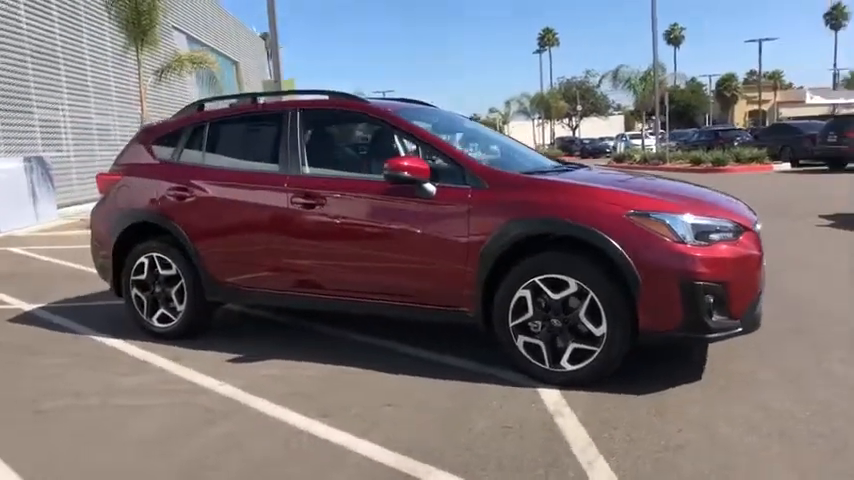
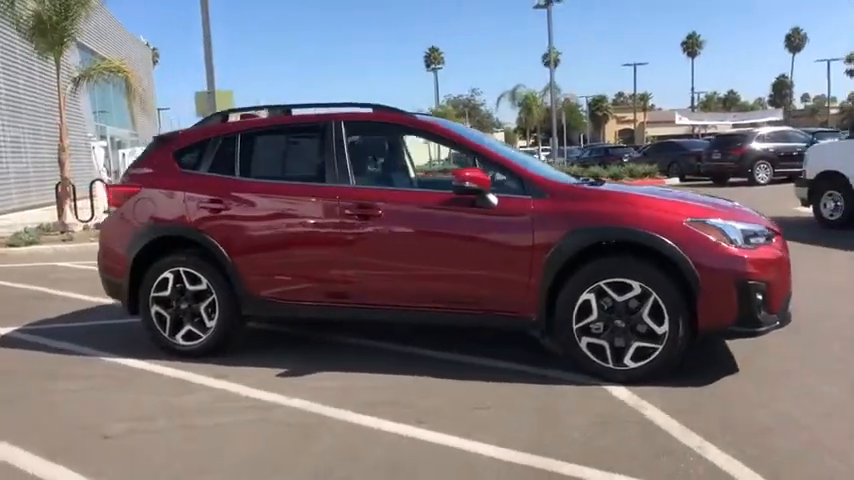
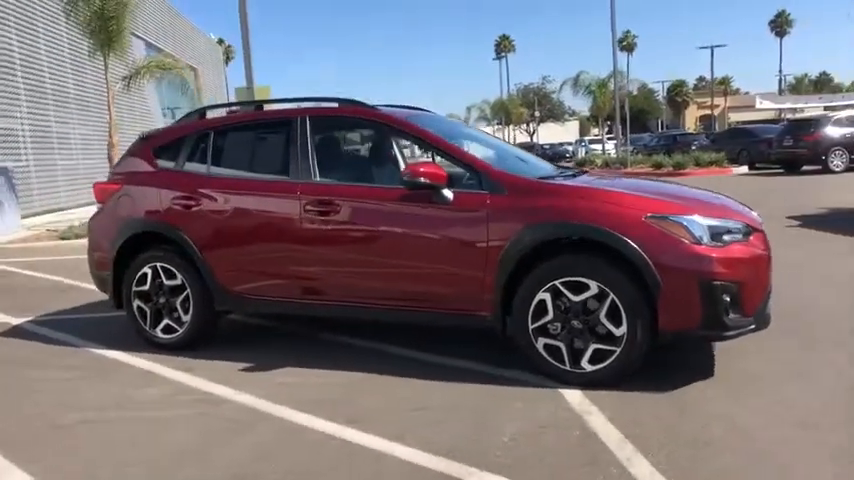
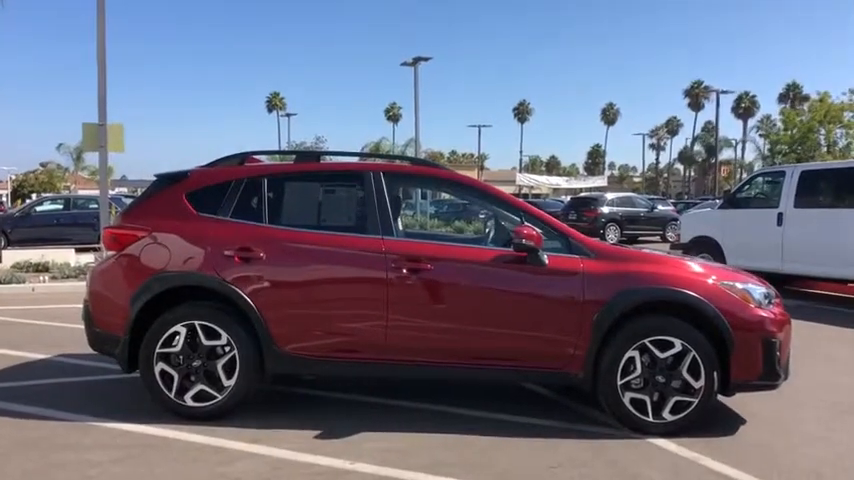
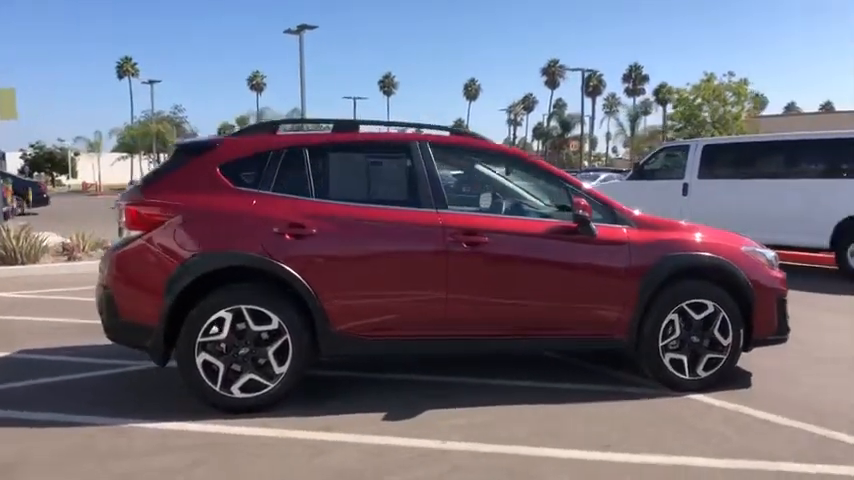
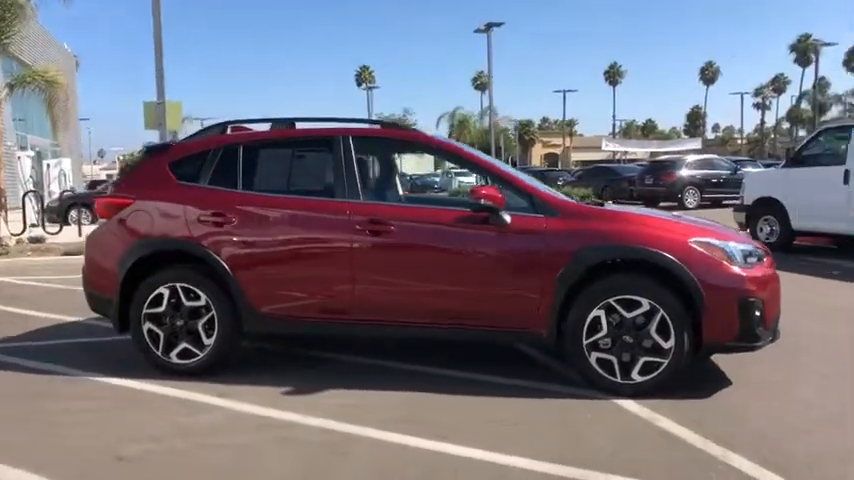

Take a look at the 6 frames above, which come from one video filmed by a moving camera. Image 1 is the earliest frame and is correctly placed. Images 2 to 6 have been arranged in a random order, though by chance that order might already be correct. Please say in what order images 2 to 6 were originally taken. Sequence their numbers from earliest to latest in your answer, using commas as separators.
3, 2, 6, 4, 5
